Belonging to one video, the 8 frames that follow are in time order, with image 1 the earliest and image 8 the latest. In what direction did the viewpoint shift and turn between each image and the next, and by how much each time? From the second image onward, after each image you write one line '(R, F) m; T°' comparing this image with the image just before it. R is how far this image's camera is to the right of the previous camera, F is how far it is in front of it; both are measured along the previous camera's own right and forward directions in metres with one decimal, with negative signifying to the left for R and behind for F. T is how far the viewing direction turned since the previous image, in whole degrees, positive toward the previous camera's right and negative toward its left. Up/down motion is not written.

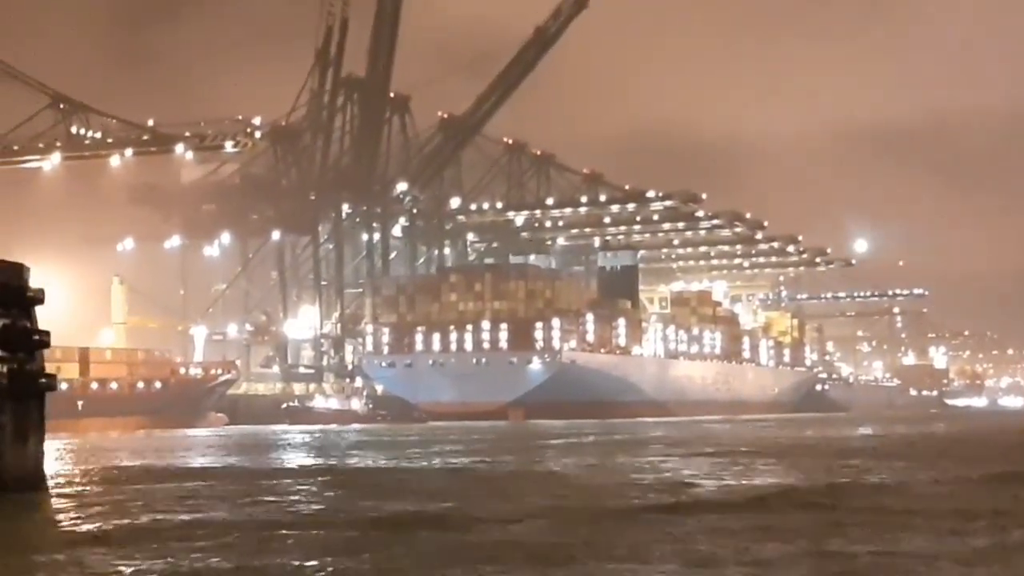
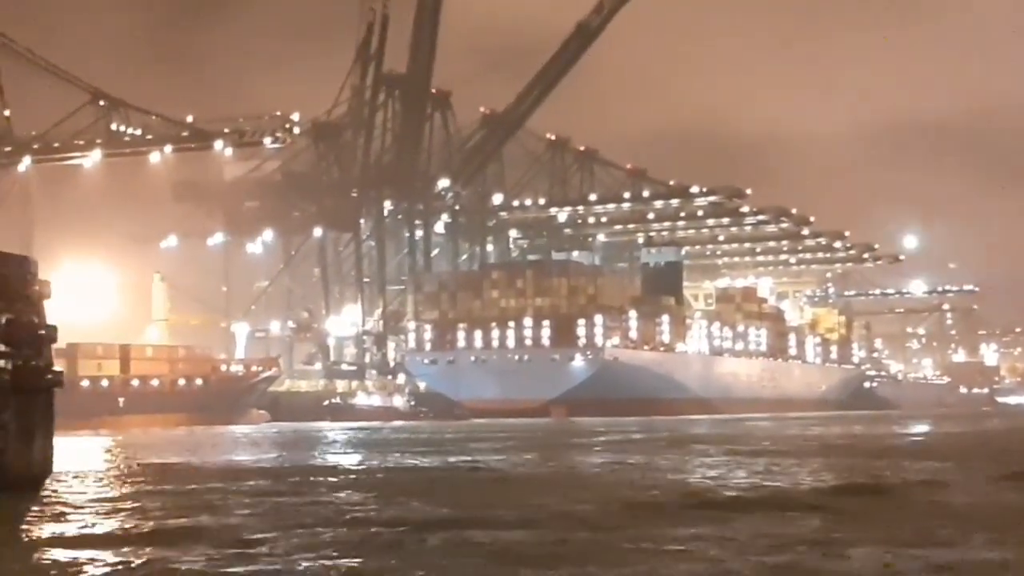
(+0.1, +0.2) m; -2°
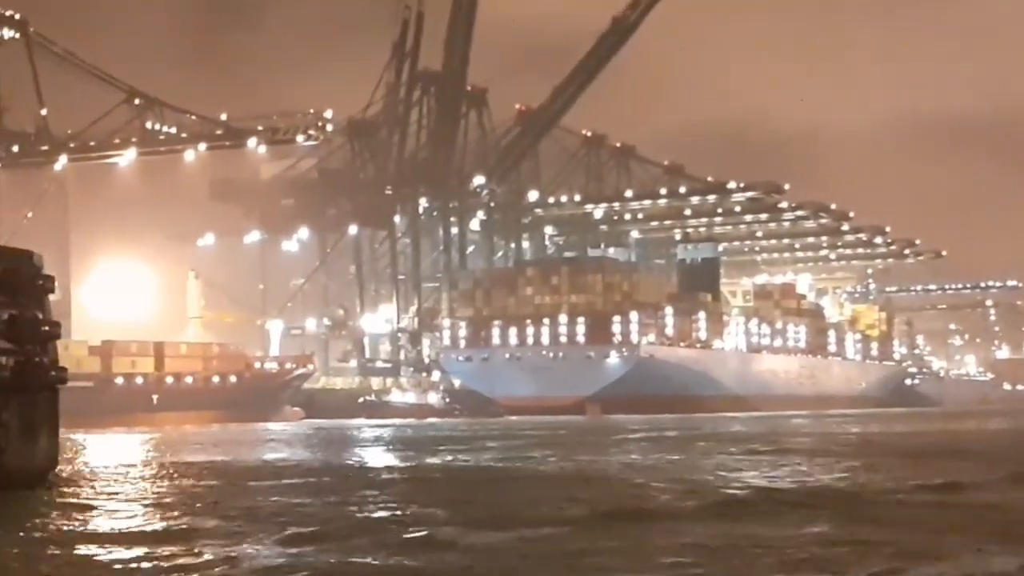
(+0.1, +0.1) m; -2°
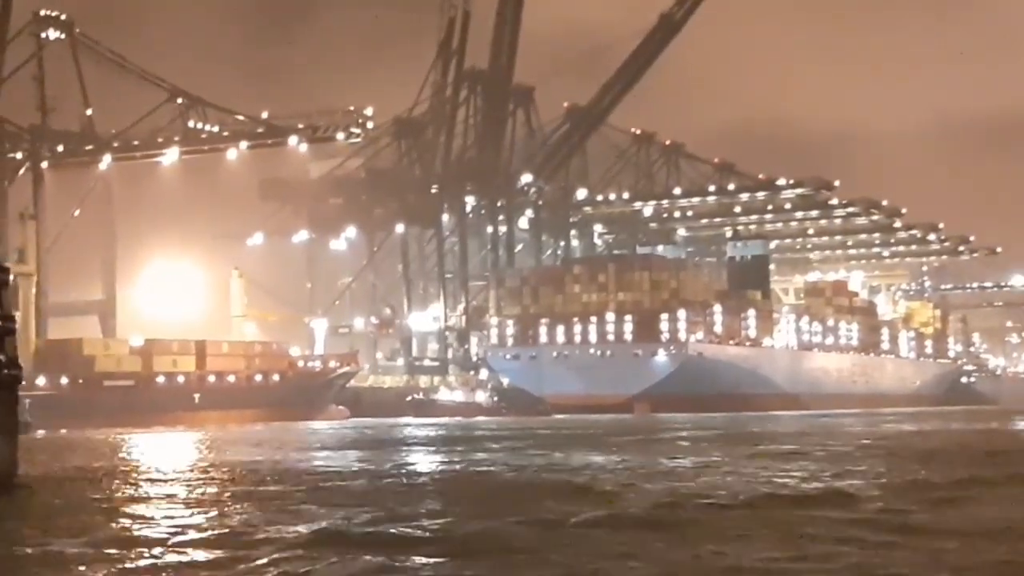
(+0.2, +0.1) m; -3°
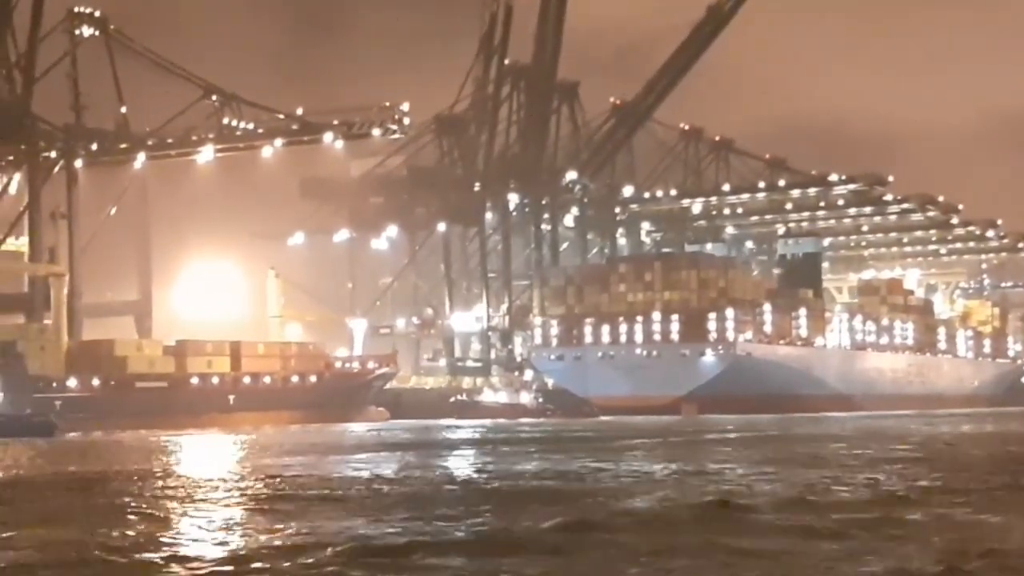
(+0.2, +0.5) m; -2°
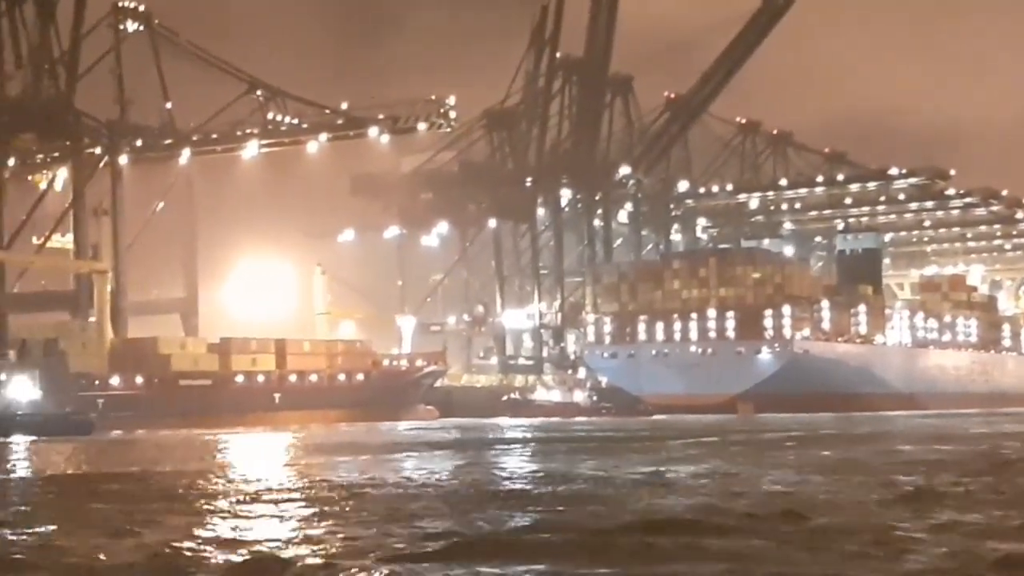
(+0.1, +0.4) m; -3°
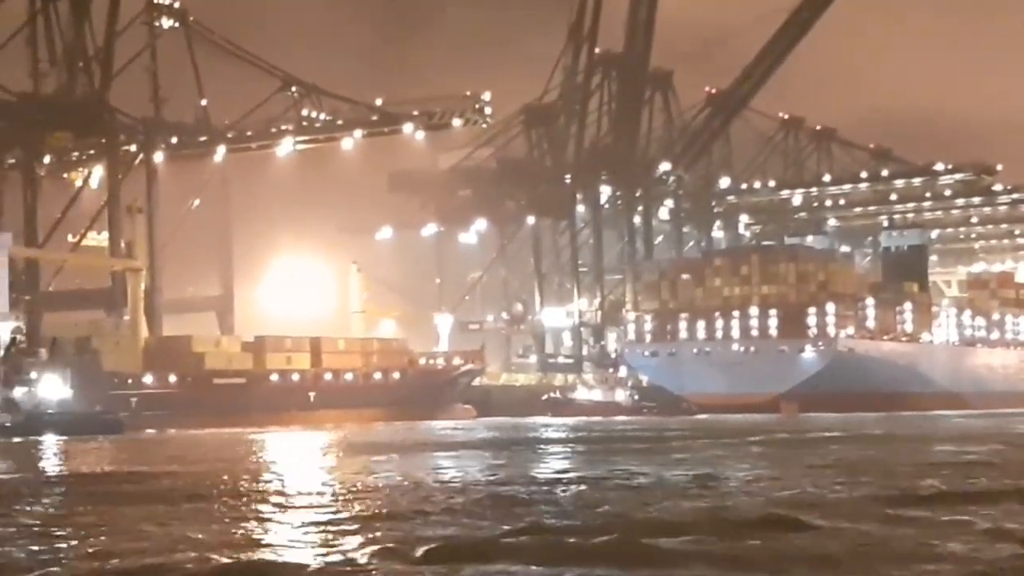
(+0.1, +0.3) m; -2°
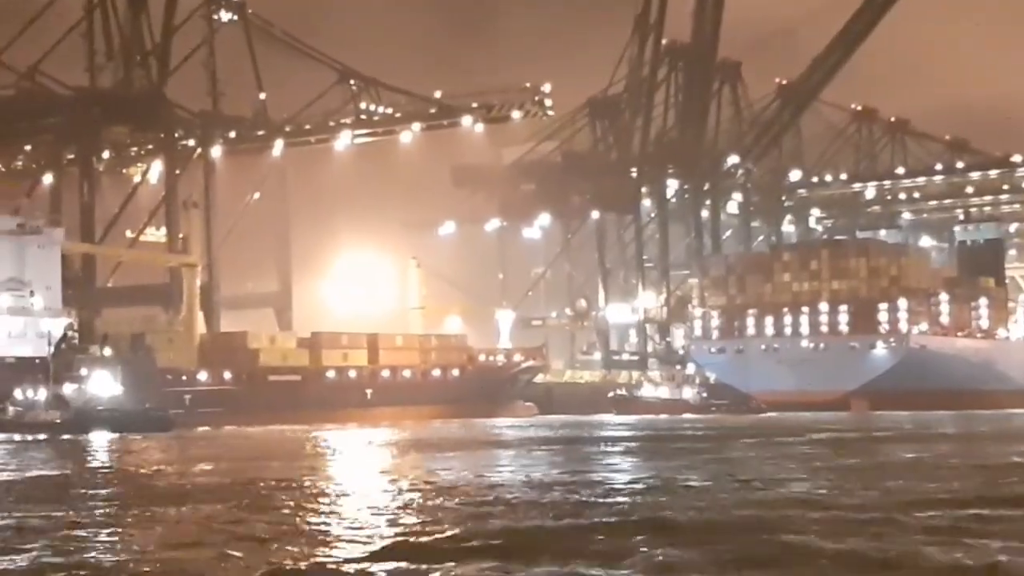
(+0.1, +0.4) m; -3°
